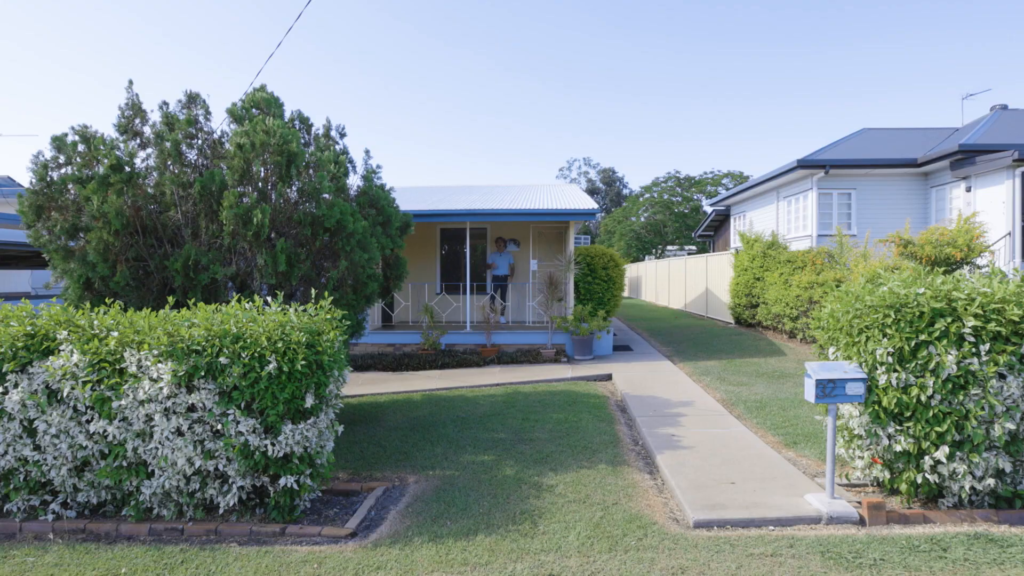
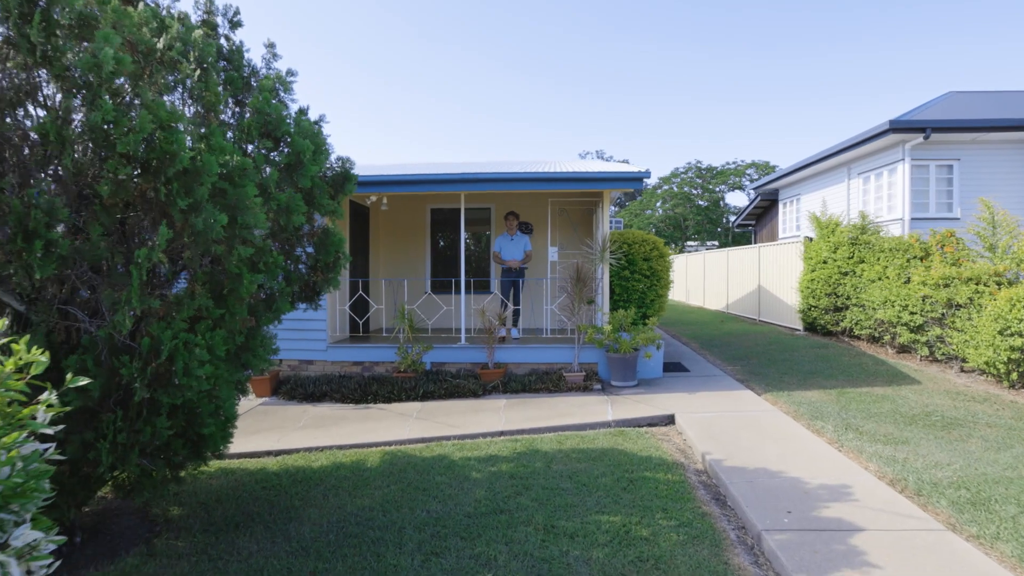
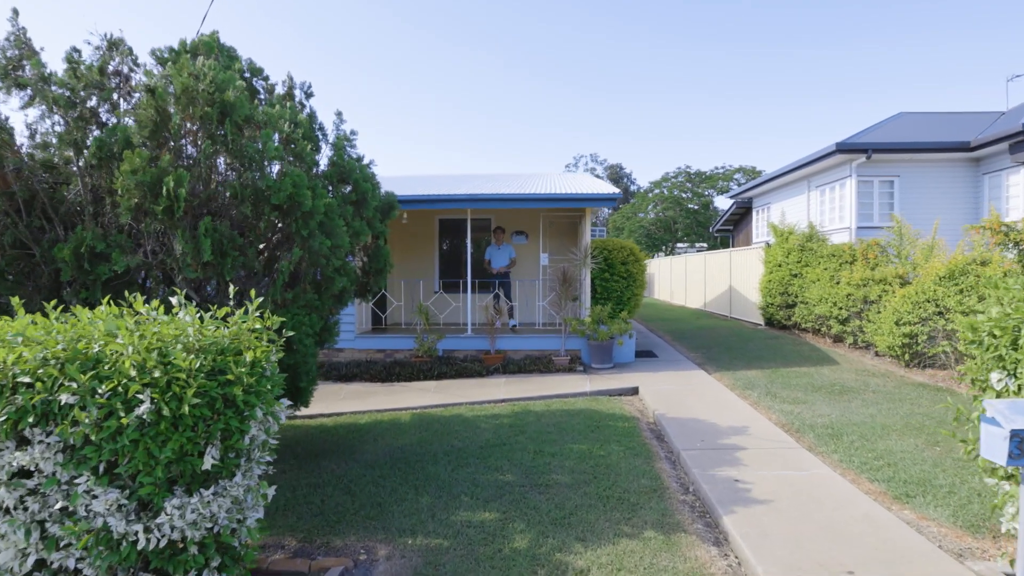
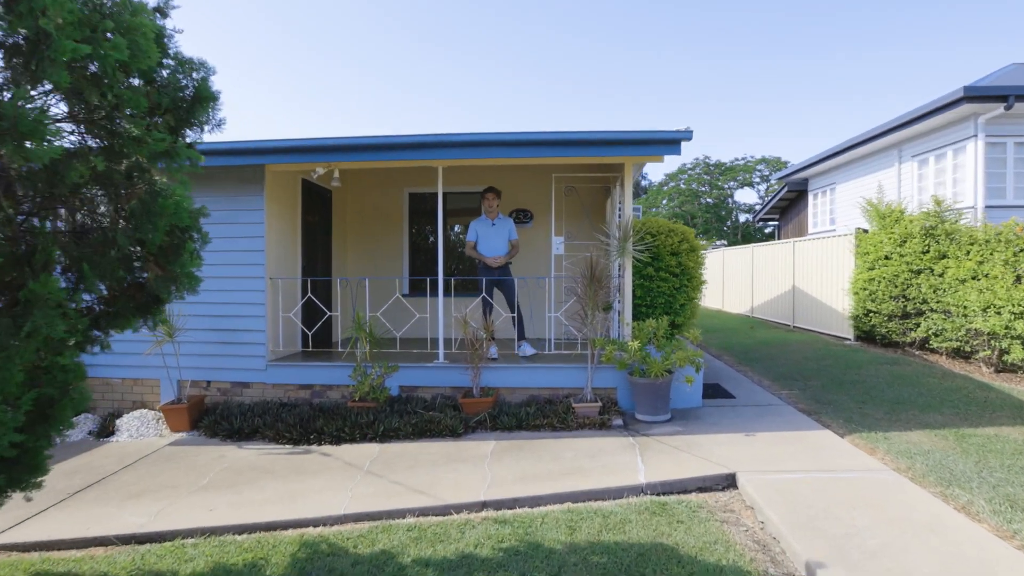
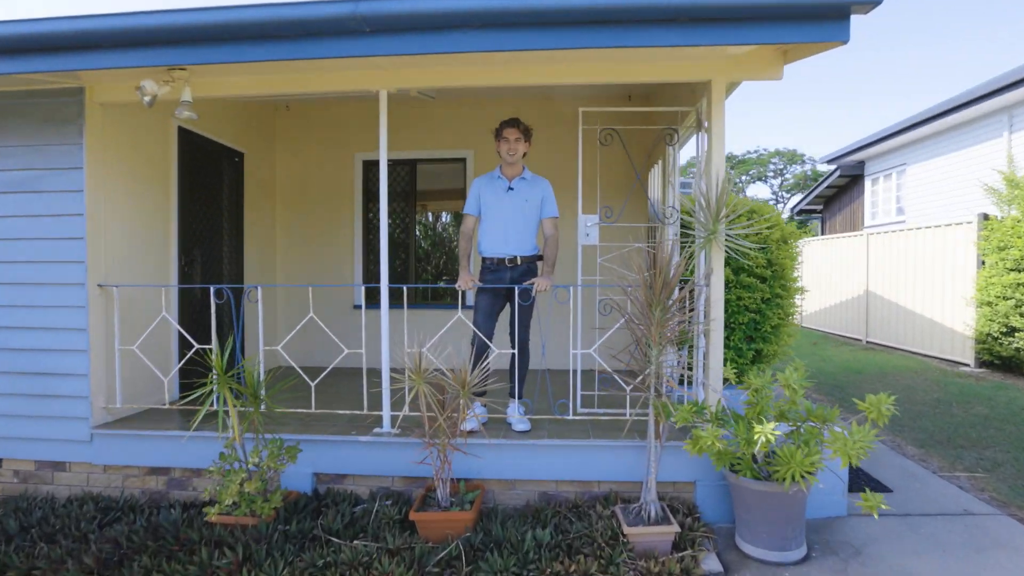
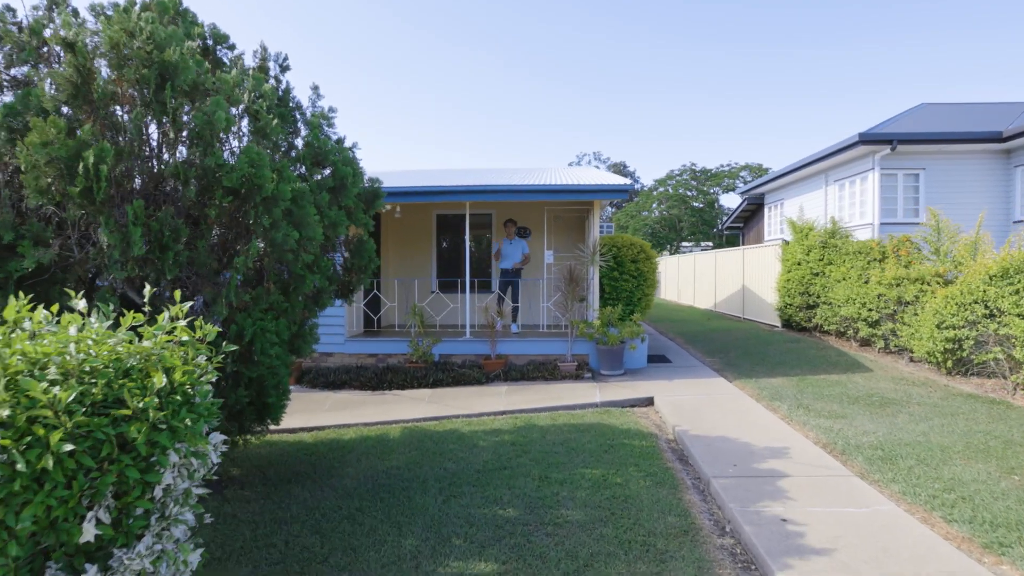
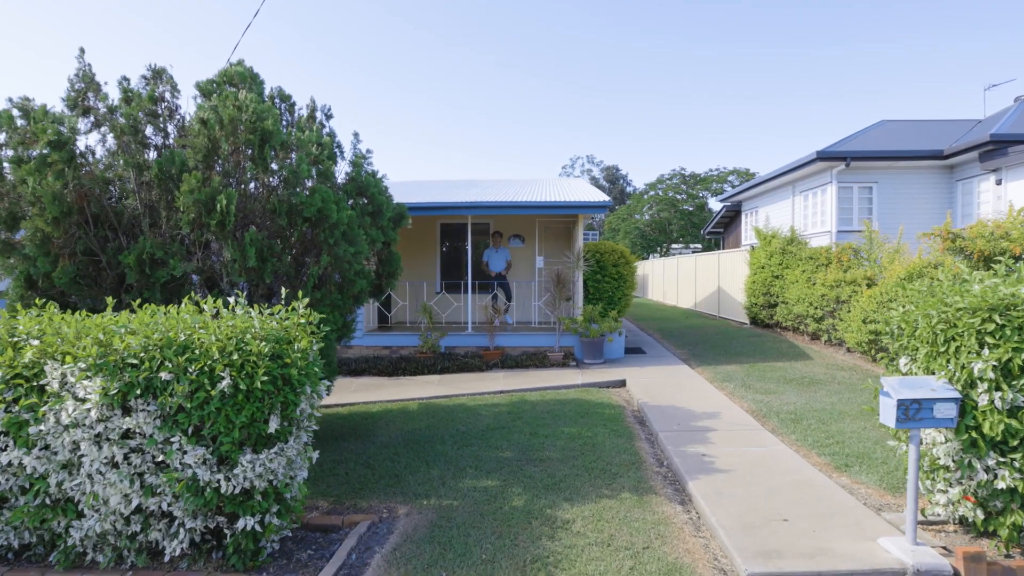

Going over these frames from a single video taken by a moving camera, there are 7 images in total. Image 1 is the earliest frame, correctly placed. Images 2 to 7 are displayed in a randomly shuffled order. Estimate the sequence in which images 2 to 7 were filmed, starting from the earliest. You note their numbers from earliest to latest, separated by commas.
7, 3, 6, 2, 4, 5
